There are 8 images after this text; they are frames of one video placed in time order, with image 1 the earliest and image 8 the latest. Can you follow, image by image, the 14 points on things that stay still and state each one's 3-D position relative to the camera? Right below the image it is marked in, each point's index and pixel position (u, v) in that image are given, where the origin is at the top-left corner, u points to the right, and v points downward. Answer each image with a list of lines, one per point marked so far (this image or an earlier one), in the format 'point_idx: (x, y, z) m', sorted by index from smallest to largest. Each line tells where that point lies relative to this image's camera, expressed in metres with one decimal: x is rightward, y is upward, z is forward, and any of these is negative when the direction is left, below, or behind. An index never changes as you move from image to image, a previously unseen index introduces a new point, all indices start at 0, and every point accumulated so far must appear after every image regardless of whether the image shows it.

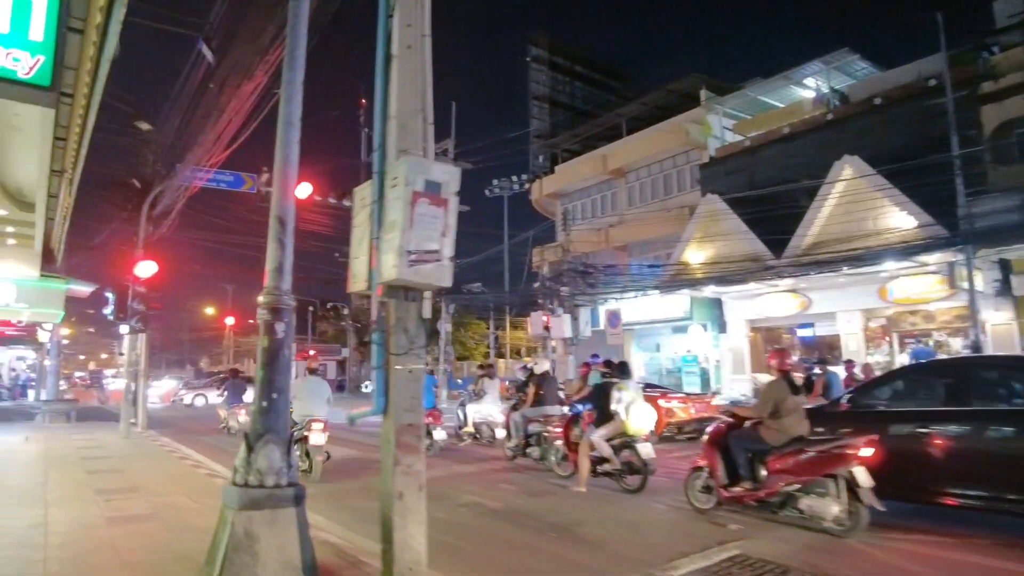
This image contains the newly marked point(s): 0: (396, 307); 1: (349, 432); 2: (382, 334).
0: (-0.7, -0.1, +3.9) m
1: (-4.2, -3.7, +17.4) m
2: (-0.8, -0.3, +3.9) m
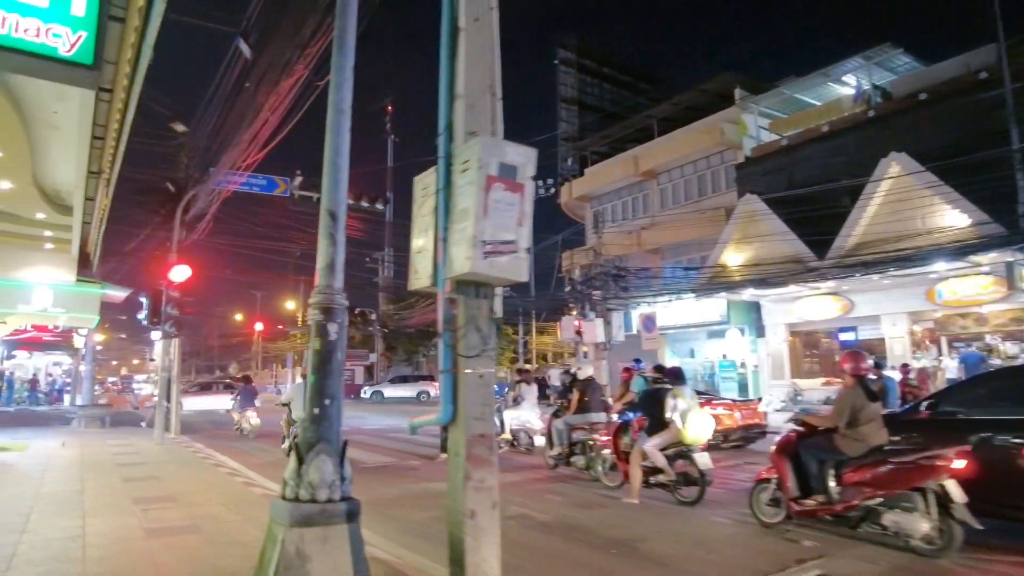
0: (-0.2, -0.1, +3.5) m
1: (-3.3, -3.8, +17.1) m
2: (-0.3, -0.2, +3.6) m
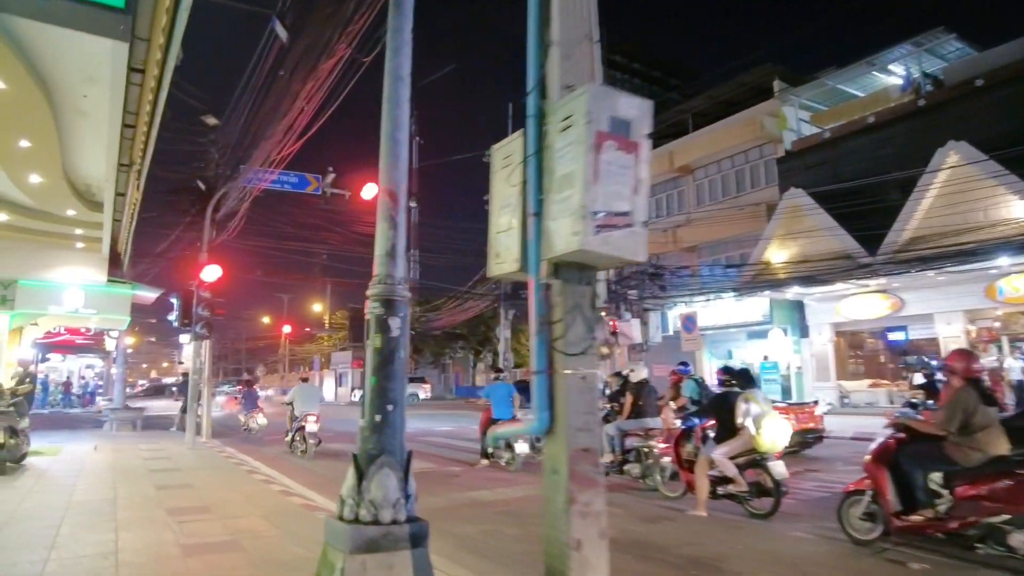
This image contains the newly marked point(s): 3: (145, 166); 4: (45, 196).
0: (+0.2, 0.0, +2.9) m
1: (-2.4, -3.8, +16.6) m
2: (+0.1, -0.2, +3.0) m
3: (-4.5, +1.5, +8.2) m
4: (-6.4, +1.3, +9.2) m
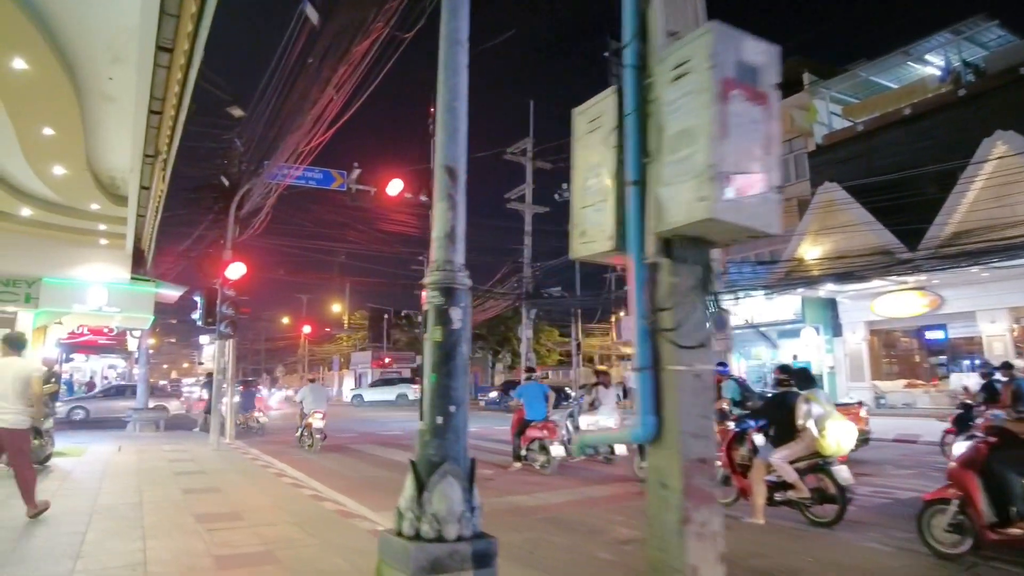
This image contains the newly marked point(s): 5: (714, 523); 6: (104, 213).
0: (+0.6, +0.1, +2.5) m
1: (-1.6, -3.8, +16.2) m
2: (+0.5, -0.1, +2.5) m
3: (-4.0, +1.5, +7.8) m
4: (-5.9, +1.3, +9.0) m
5: (+0.7, -0.9, +2.5) m
6: (-6.2, +1.2, +10.2) m
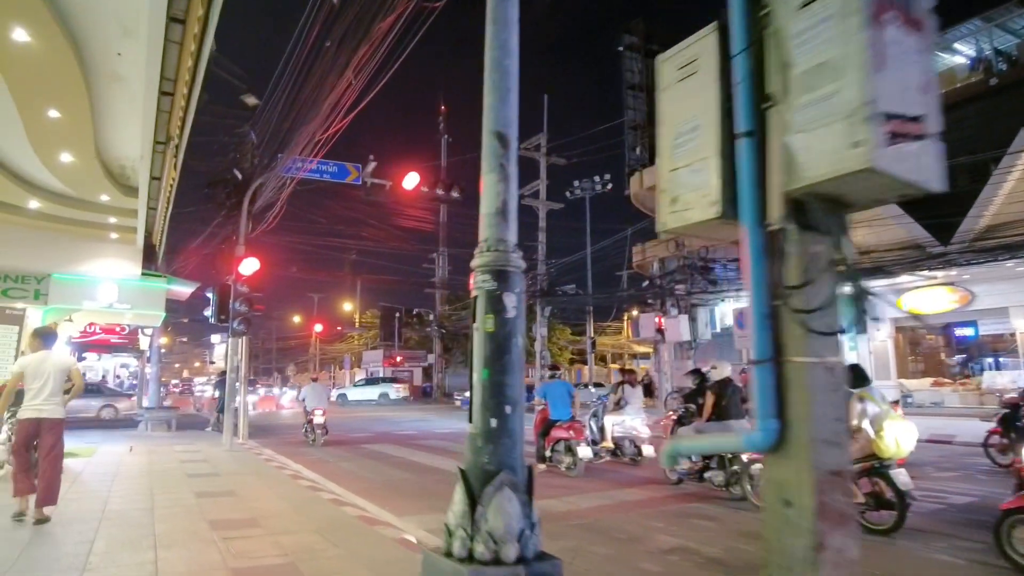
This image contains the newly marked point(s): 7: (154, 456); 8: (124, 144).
0: (+0.9, +0.1, +2.0) m
1: (-1.2, -3.7, +15.8) m
2: (+0.8, 0.0, +2.0) m
3: (-3.7, +1.6, +7.4) m
4: (-5.6, +1.4, +8.6) m
5: (+1.0, -0.8, +2.0) m
6: (-5.9, +1.2, +9.9) m
7: (-6.8, -3.2, +12.8) m
8: (-4.5, +1.6, +7.7) m
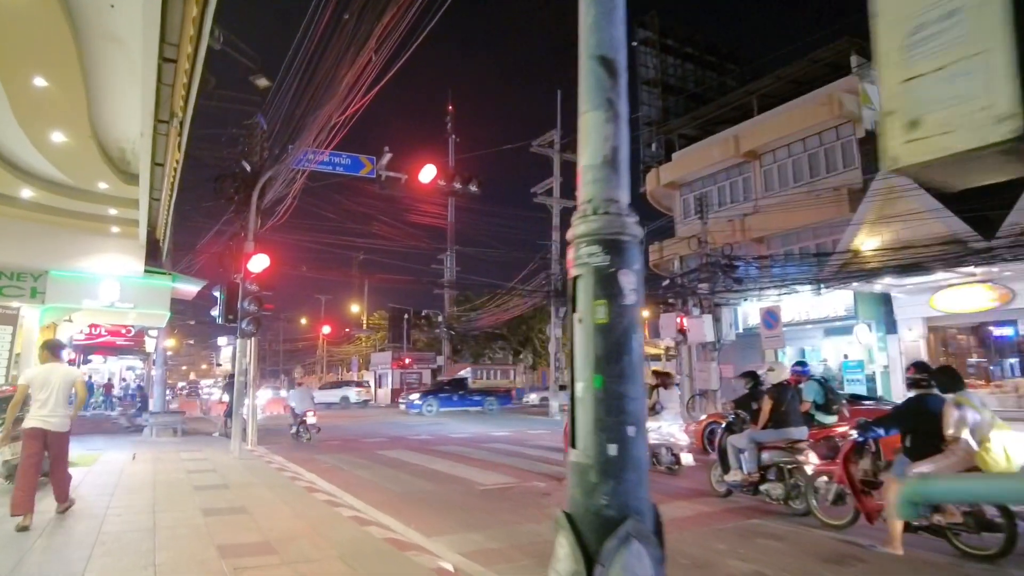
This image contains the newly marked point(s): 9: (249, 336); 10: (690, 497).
0: (+1.3, +0.2, +1.2) m
1: (-0.7, -3.6, +15.0) m
2: (+1.2, +0.1, +1.2) m
3: (-3.2, +1.6, +6.7) m
4: (-5.1, +1.4, +7.8) m
5: (+1.4, -0.7, +1.2) m
6: (-5.4, +1.3, +9.1) m
7: (-6.3, -3.2, +12.0) m
8: (-4.0, +1.7, +6.9) m
9: (-5.3, -1.0, +13.5) m
10: (+2.5, -2.9, +9.3) m
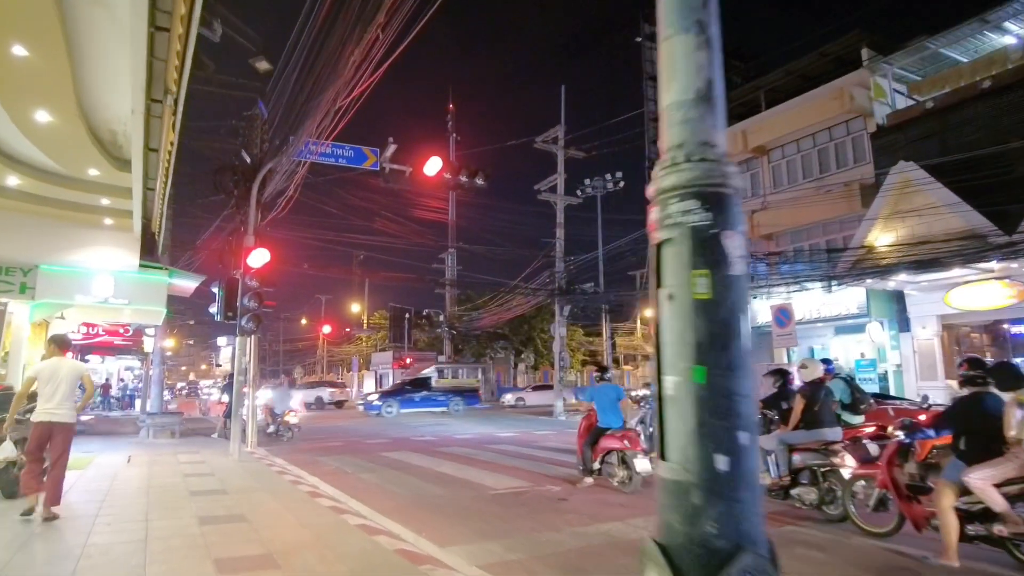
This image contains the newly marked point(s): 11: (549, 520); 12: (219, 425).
0: (+1.4, +0.3, +0.7) m
1: (-0.5, -3.6, +14.5) m
2: (+1.4, +0.2, +0.8) m
3: (-3.0, +1.7, +6.2) m
4: (-4.9, +1.5, +7.3) m
5: (+1.6, -0.6, +0.7) m
6: (-5.2, +1.4, +8.6) m
7: (-6.1, -3.1, +11.5) m
8: (-3.9, +1.8, +6.4) m
9: (-5.1, -0.9, +13.0) m
10: (+2.7, -2.8, +8.9) m
11: (+0.4, -2.8, +8.0) m
12: (-8.2, -3.8, +18.8) m
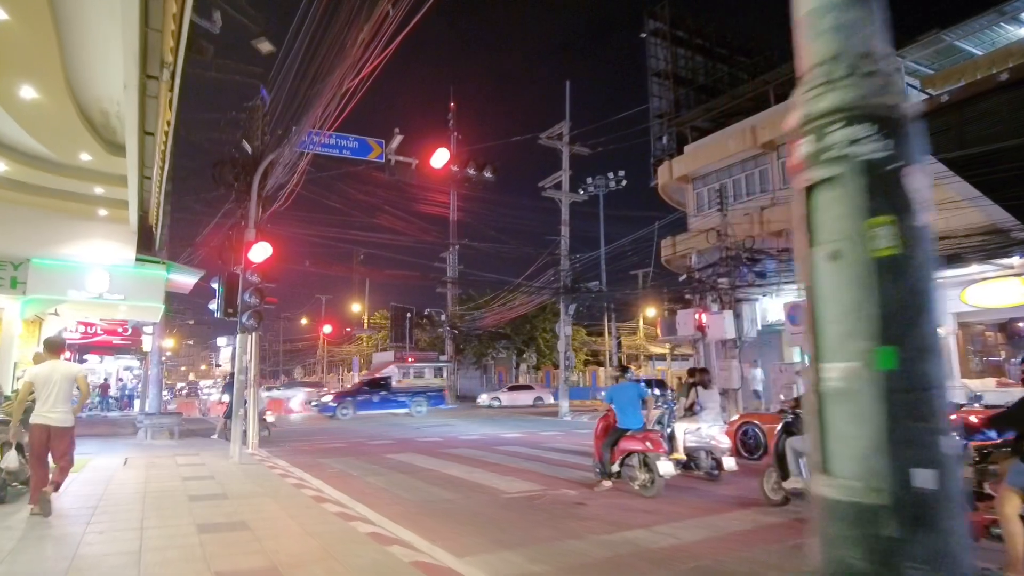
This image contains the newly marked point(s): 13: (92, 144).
0: (+1.7, +0.4, +0.3) m
1: (-0.3, -3.5, +14.0) m
2: (+1.6, +0.2, +0.3) m
3: (-2.8, +1.8, +5.7) m
4: (-4.7, +1.6, +6.9) m
5: (+1.8, -0.5, +0.2) m
6: (-5.0, +1.4, +8.2) m
7: (-5.9, -3.0, +11.0) m
8: (-3.6, +1.9, +6.0) m
9: (-4.9, -0.8, +12.6) m
10: (+2.9, -2.7, +8.4) m
11: (+0.6, -2.7, +7.6) m
12: (-8.0, -3.8, +18.4) m
13: (-4.5, +1.5, +7.3) m
